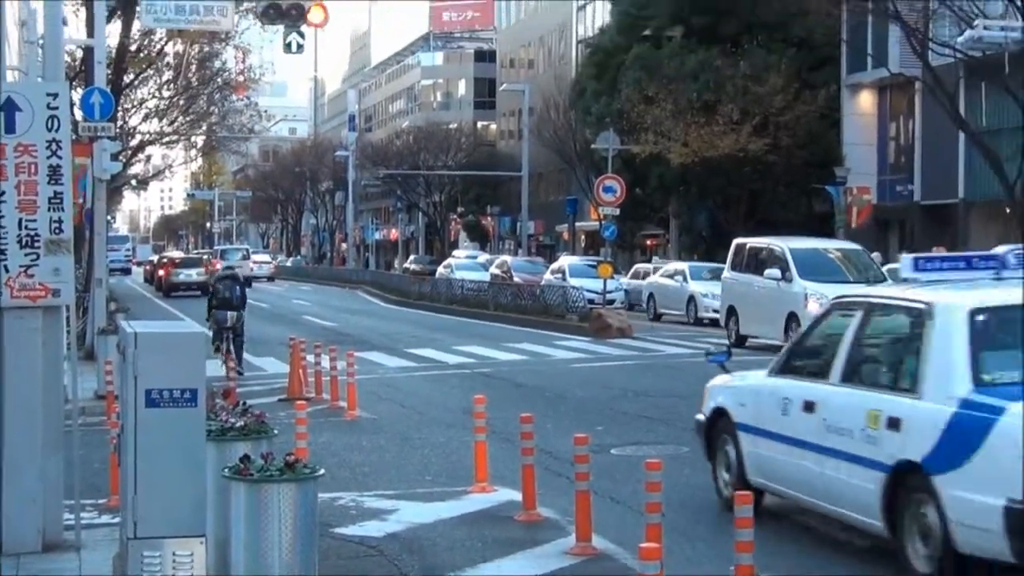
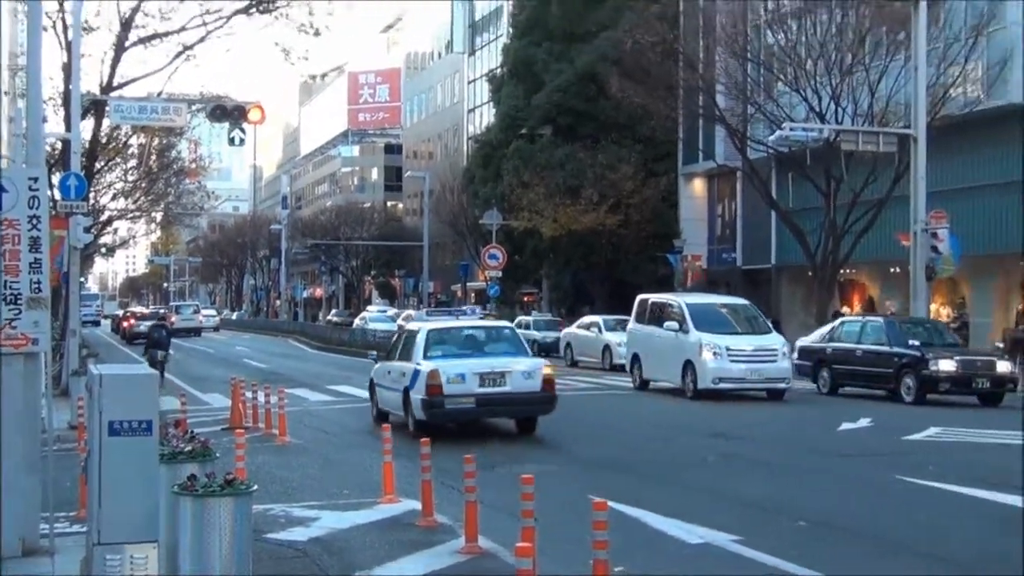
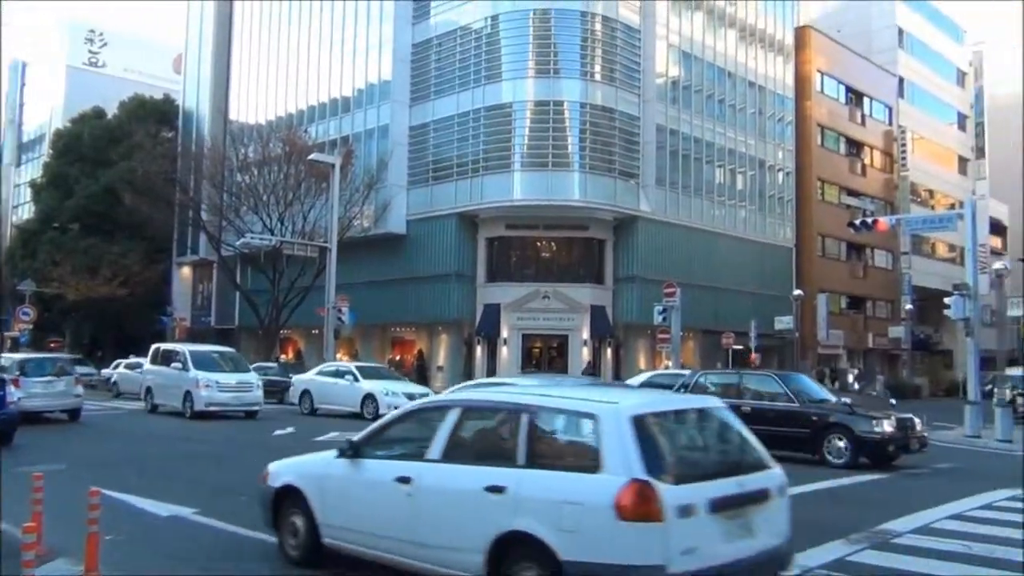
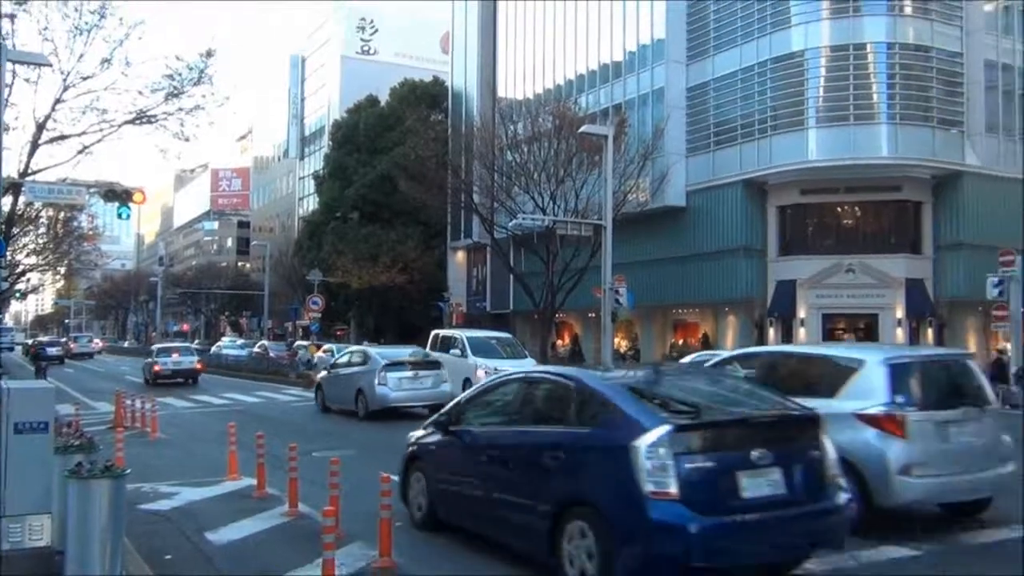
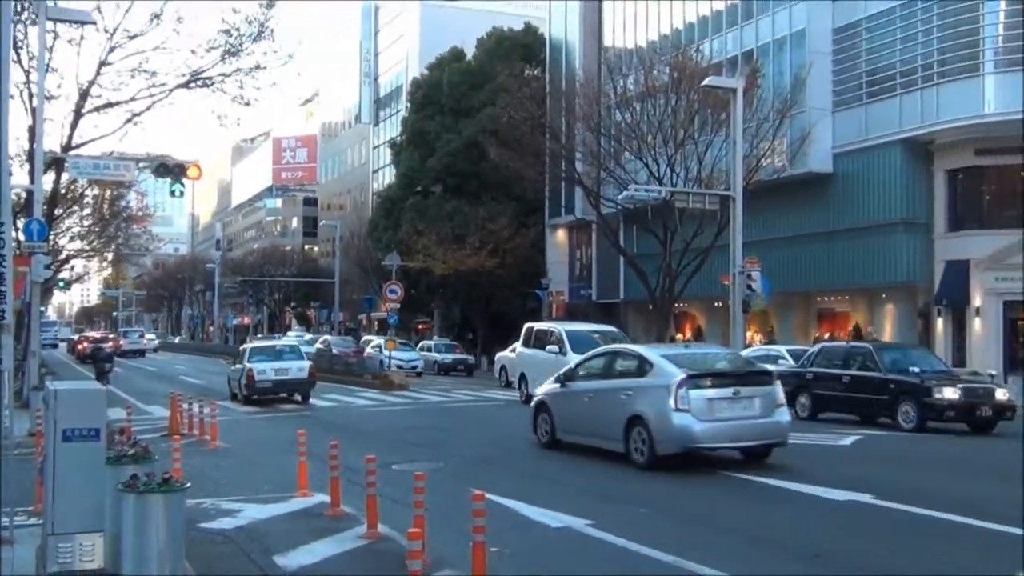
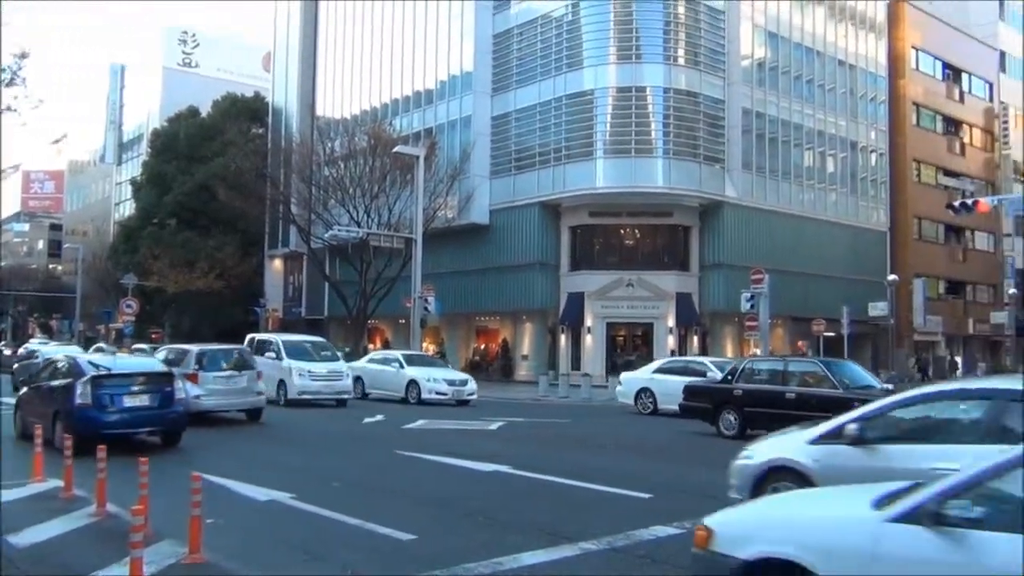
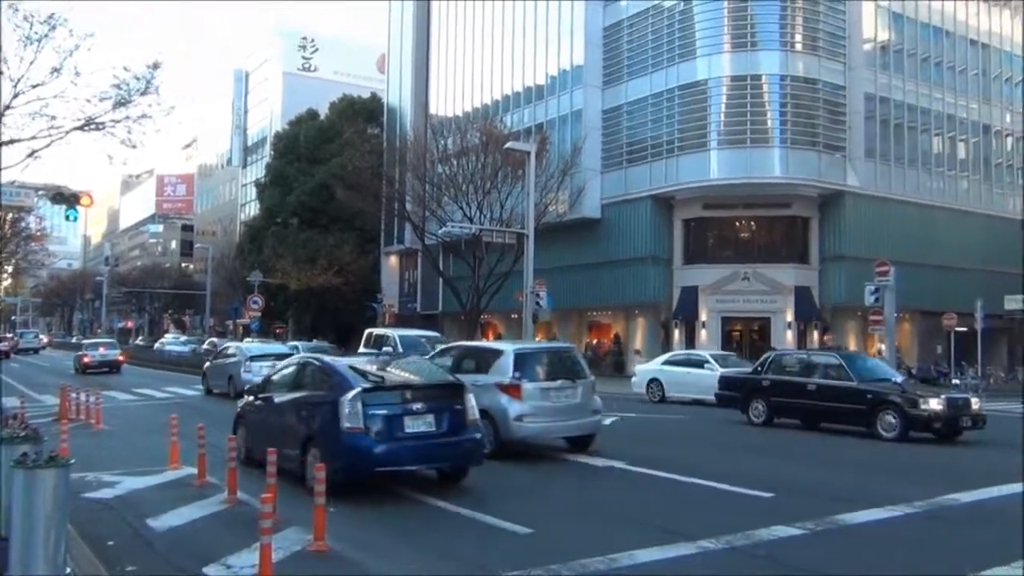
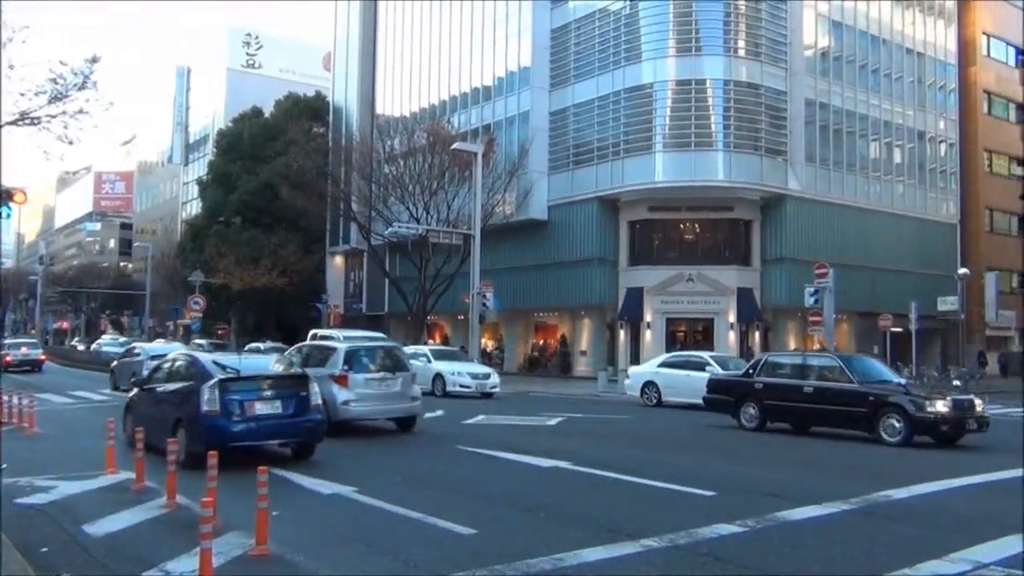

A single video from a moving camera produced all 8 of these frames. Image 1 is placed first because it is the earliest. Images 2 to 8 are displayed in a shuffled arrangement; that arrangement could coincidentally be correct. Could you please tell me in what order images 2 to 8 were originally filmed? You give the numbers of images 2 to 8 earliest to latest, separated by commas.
2, 5, 4, 7, 8, 6, 3
